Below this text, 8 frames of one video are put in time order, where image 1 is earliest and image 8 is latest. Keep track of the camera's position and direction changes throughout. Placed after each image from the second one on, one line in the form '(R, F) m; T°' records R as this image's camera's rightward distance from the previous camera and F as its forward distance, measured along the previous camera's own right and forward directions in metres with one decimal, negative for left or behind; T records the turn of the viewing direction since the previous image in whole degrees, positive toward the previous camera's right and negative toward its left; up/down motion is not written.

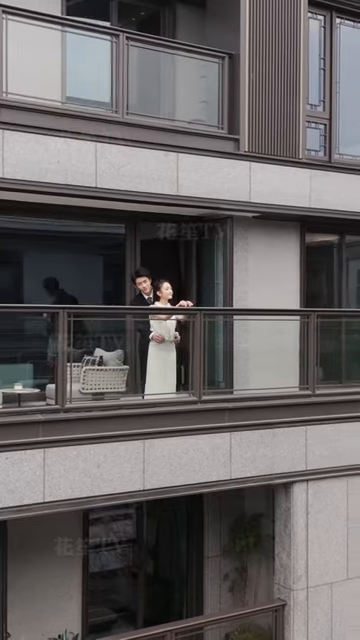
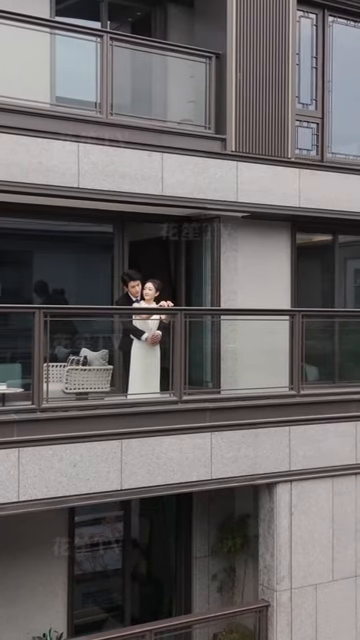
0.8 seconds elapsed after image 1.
(+0.4, 0.0) m; -1°
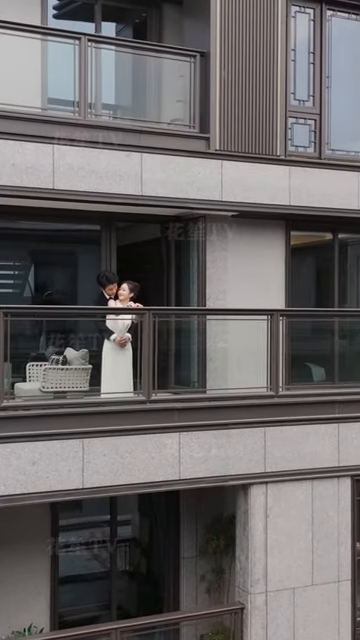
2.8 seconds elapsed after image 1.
(+1.0, +0.1) m; -5°
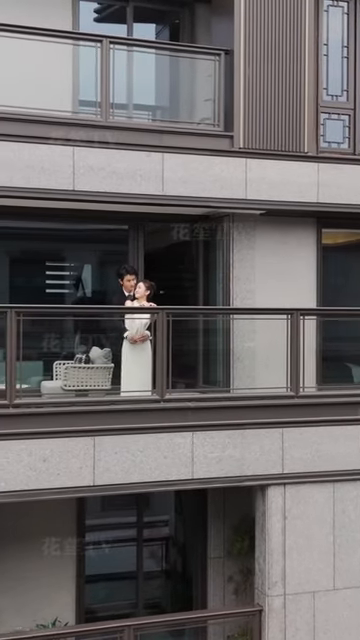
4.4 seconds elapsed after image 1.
(+0.7, 0.0) m; -6°
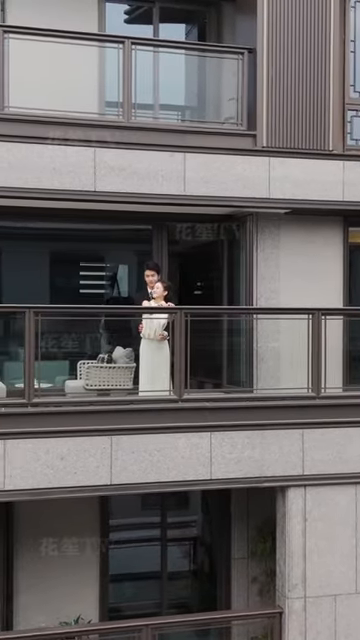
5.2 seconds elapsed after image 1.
(+0.3, 0.0) m; -4°
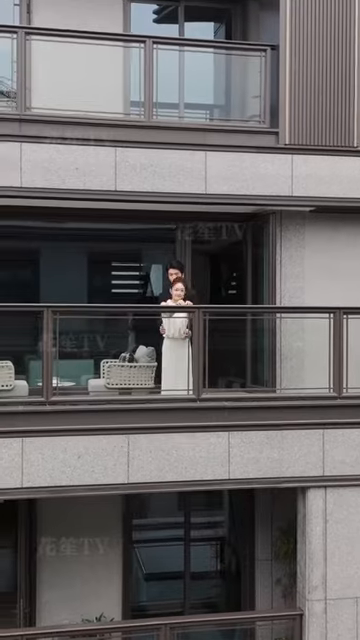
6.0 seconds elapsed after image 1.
(+0.3, 0.0) m; -3°
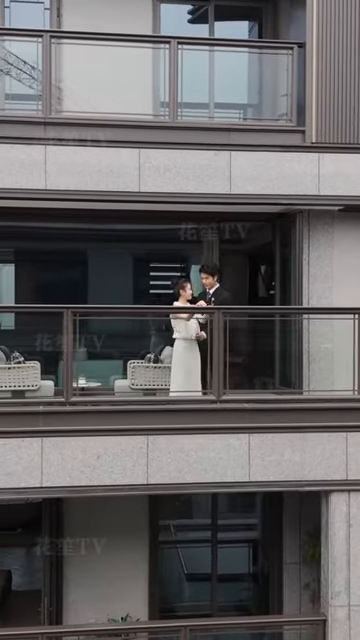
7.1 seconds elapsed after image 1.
(+0.4, 0.0) m; -4°
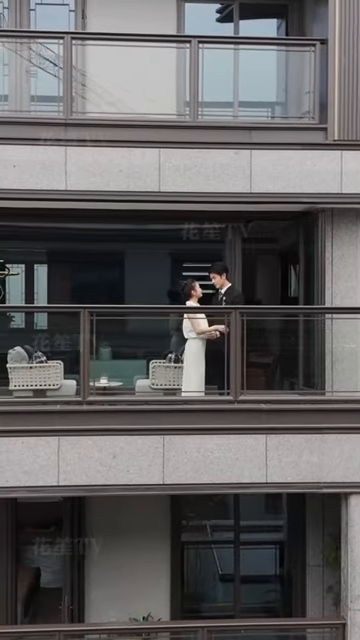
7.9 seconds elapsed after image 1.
(+0.3, 0.0) m; -3°
